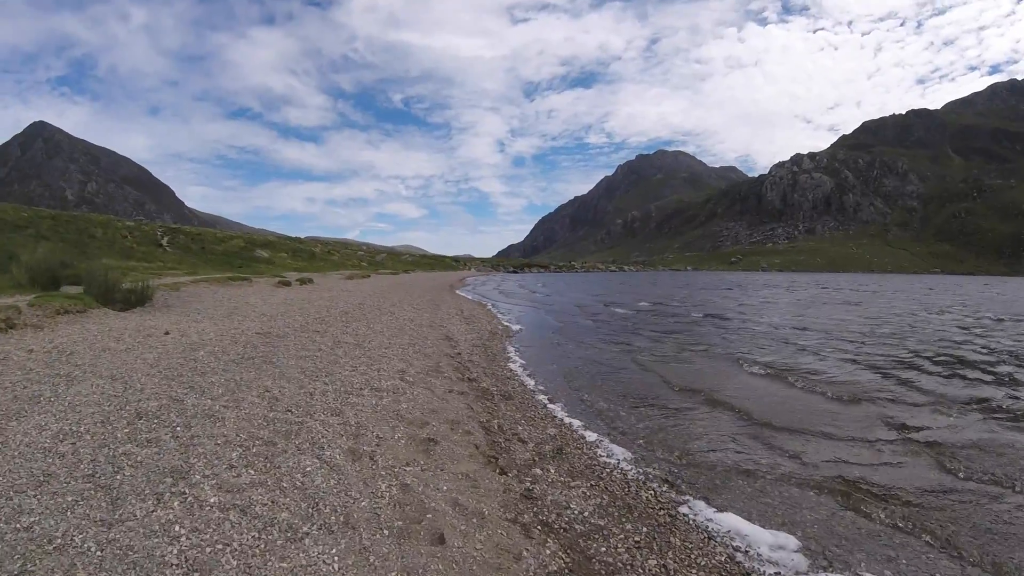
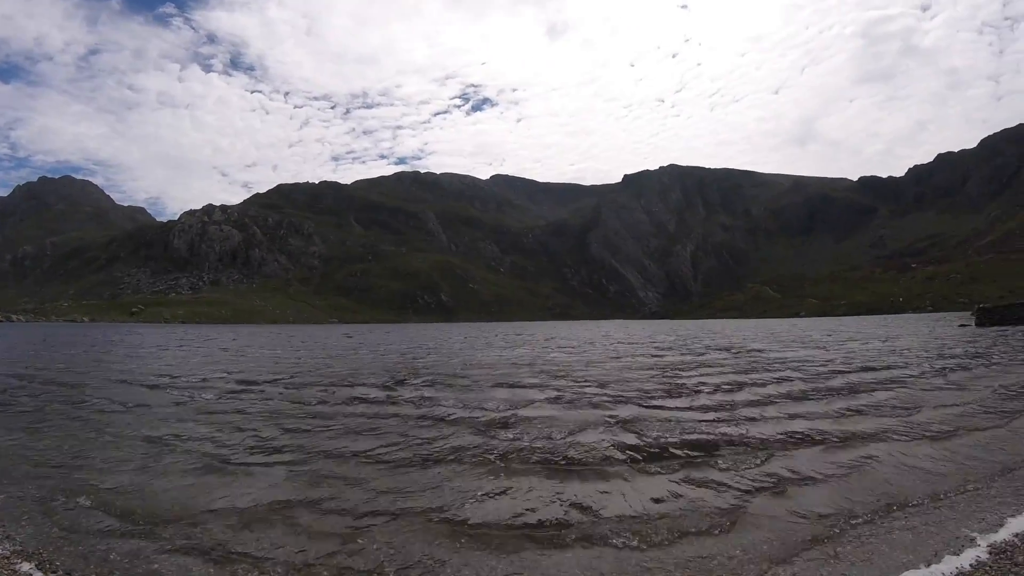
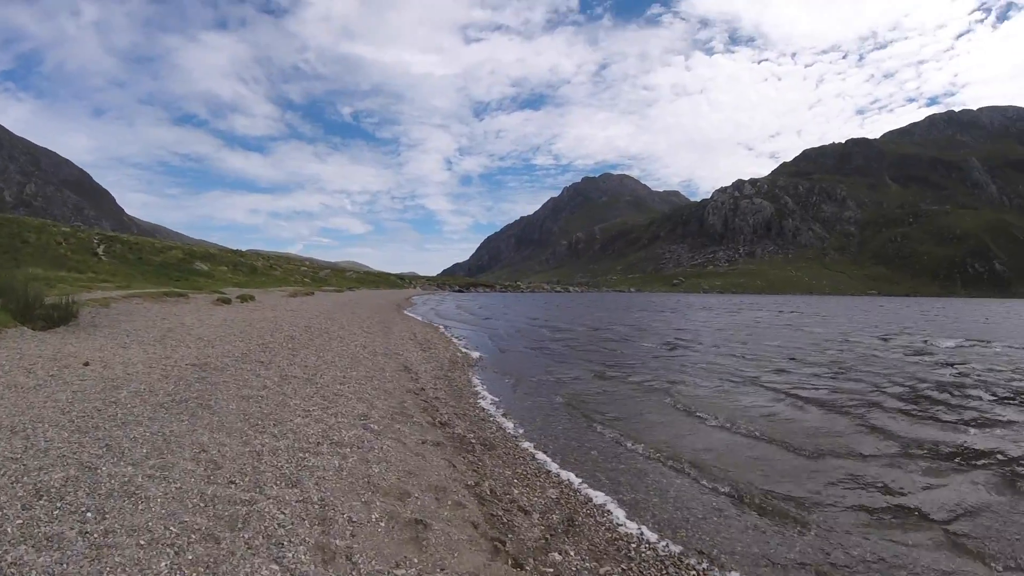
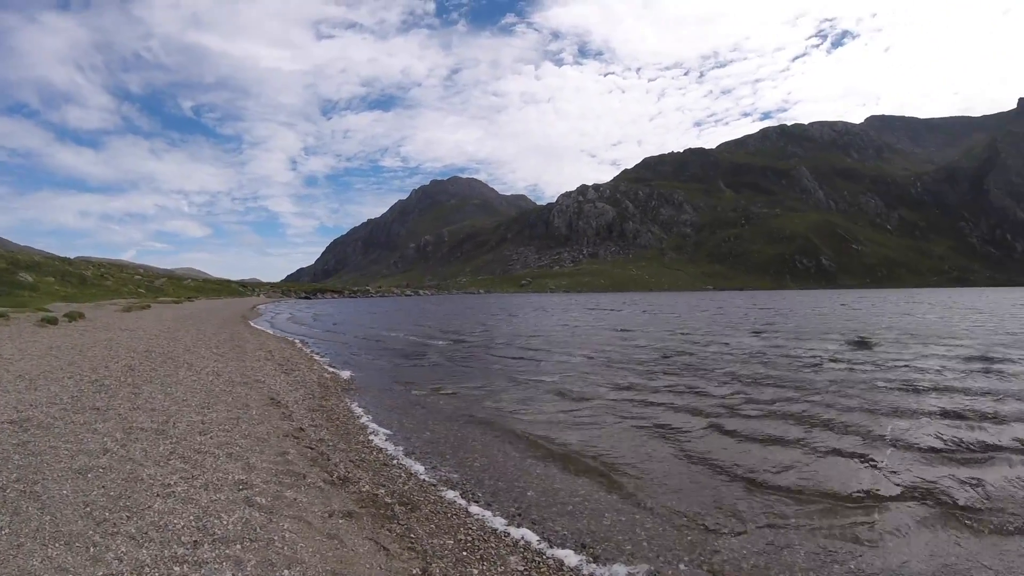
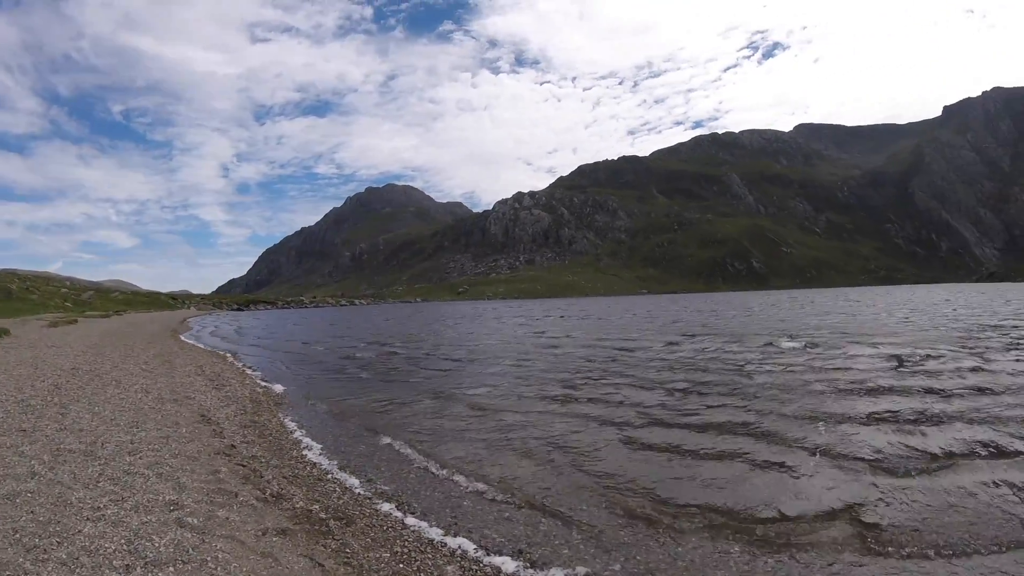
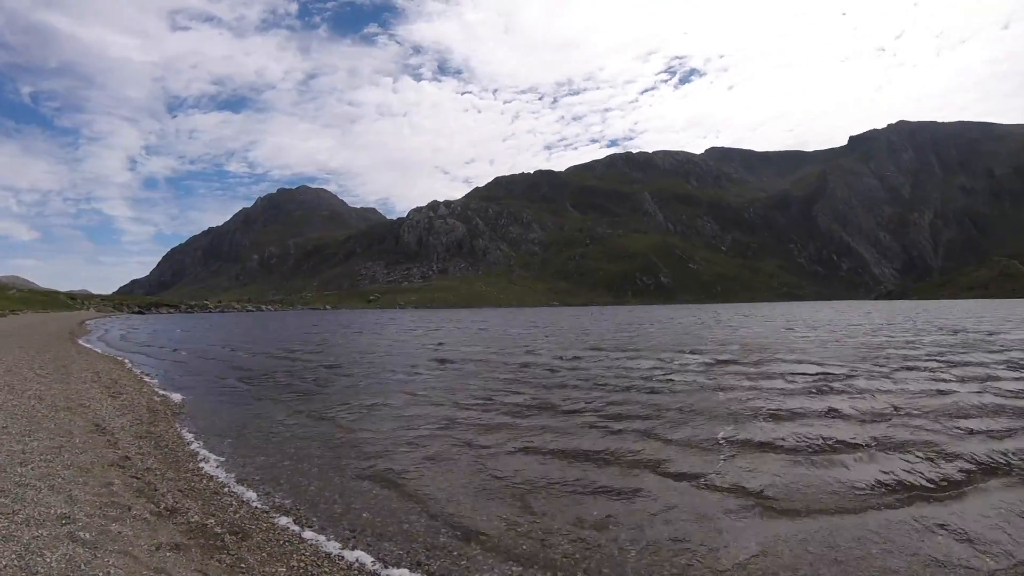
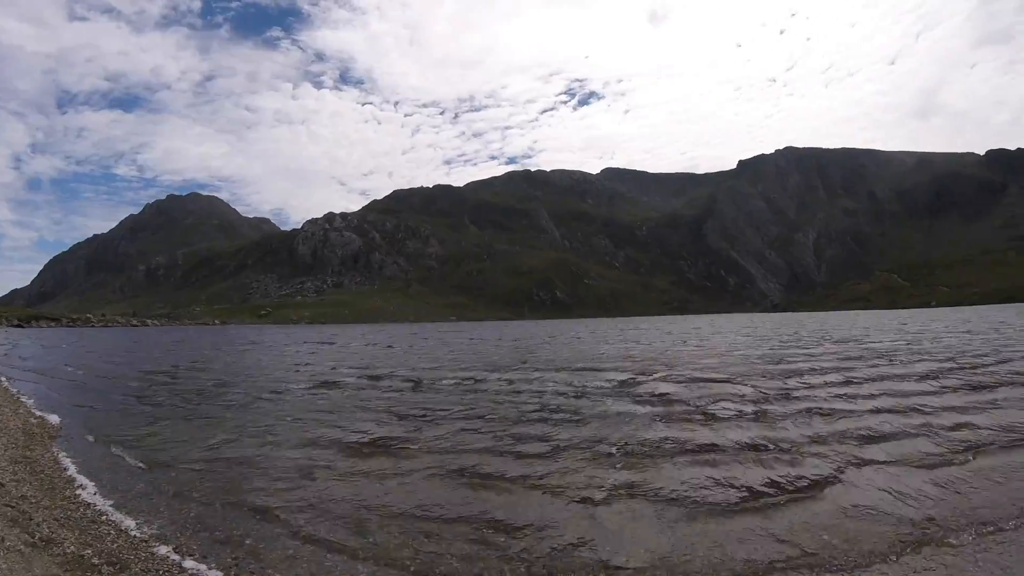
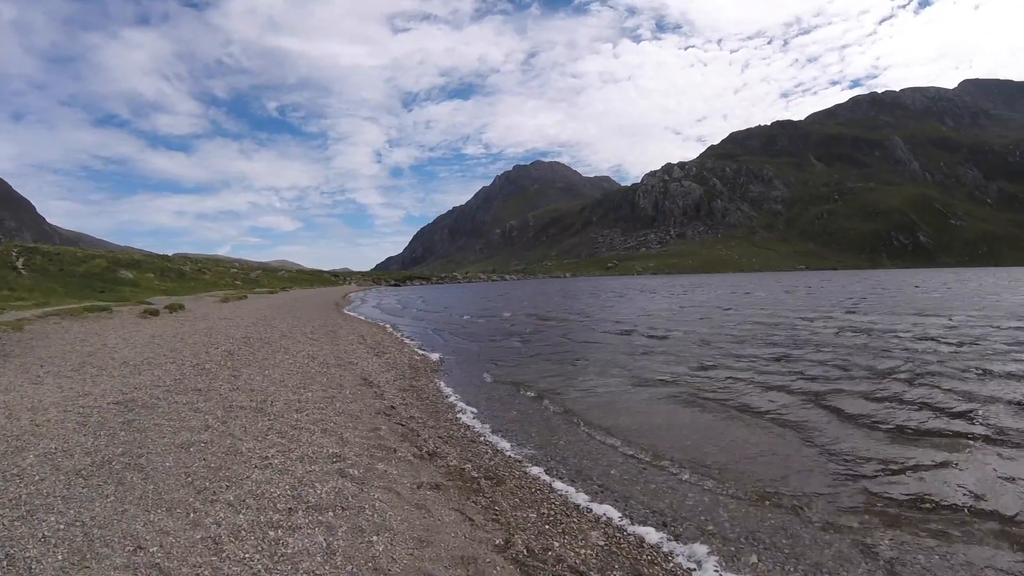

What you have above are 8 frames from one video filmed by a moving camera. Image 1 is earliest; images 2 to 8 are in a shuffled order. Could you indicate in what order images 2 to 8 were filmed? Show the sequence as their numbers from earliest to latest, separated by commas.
3, 8, 4, 5, 6, 7, 2
